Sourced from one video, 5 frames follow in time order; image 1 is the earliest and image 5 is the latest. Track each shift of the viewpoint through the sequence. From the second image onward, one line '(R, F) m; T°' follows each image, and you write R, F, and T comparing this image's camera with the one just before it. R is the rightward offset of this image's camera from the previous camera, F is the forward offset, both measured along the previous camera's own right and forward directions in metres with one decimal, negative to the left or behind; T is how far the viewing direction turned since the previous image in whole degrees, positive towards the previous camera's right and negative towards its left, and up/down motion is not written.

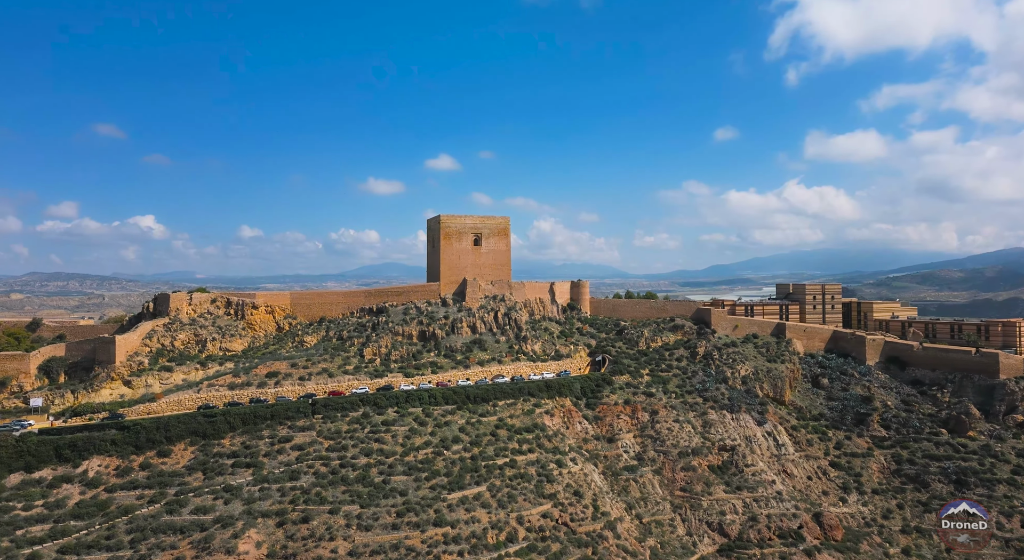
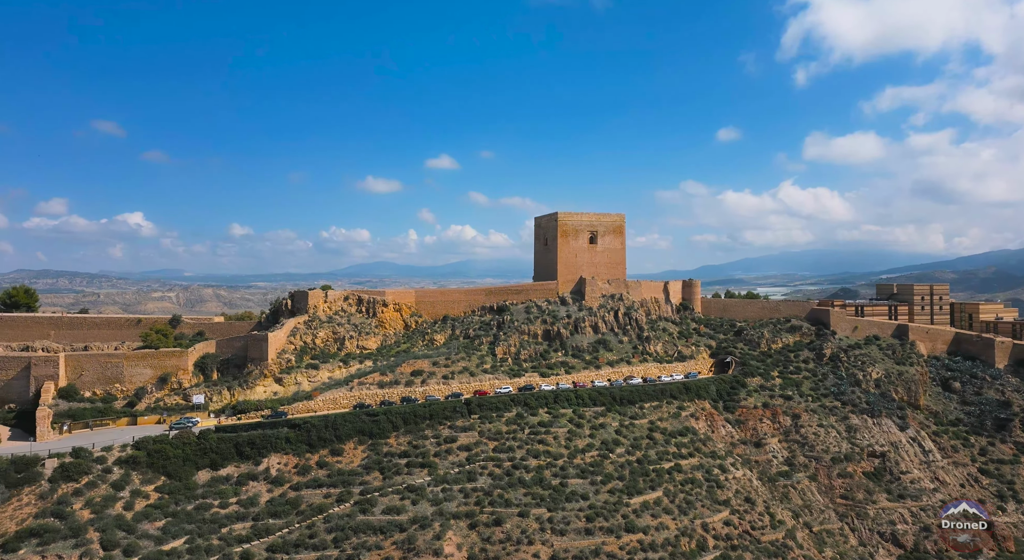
(-5.5, +0.3) m; -2°
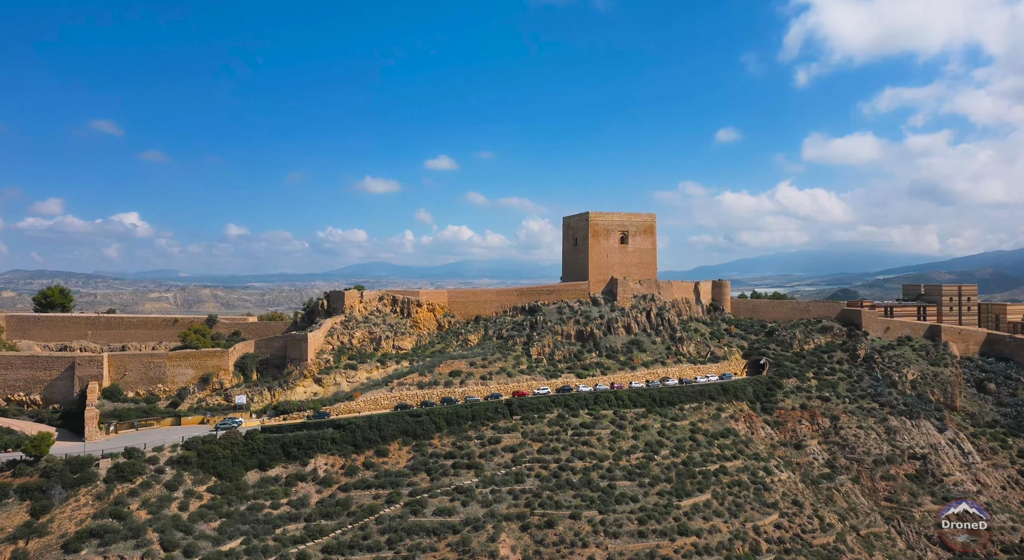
(-1.5, +0.1) m; 0°
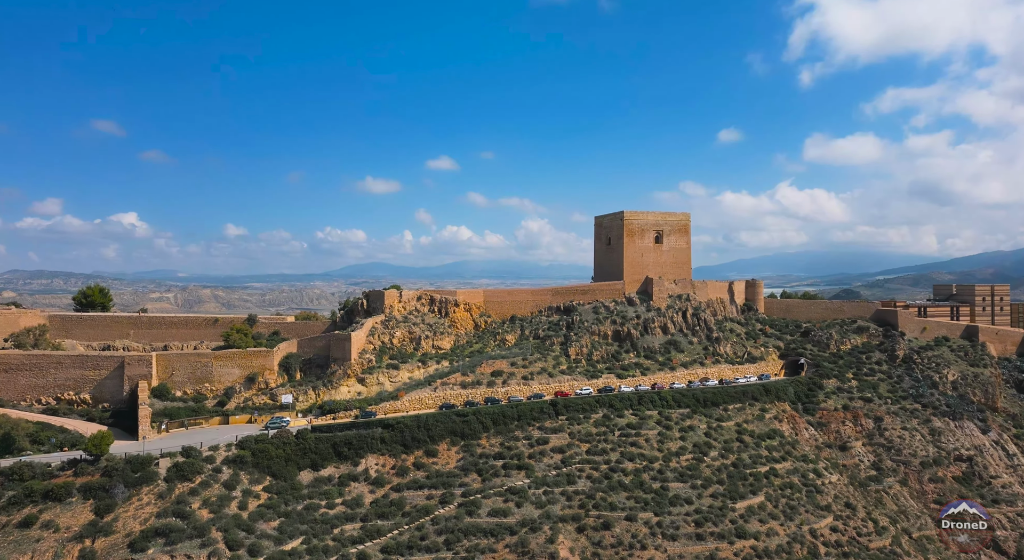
(-1.5, +0.1) m; -1°
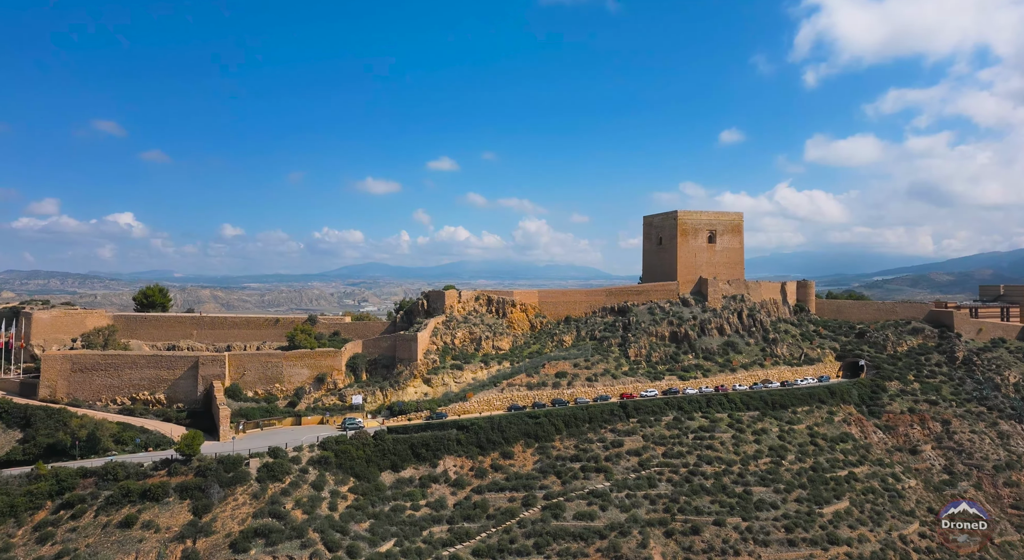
(-2.4, +0.1) m; -1°
